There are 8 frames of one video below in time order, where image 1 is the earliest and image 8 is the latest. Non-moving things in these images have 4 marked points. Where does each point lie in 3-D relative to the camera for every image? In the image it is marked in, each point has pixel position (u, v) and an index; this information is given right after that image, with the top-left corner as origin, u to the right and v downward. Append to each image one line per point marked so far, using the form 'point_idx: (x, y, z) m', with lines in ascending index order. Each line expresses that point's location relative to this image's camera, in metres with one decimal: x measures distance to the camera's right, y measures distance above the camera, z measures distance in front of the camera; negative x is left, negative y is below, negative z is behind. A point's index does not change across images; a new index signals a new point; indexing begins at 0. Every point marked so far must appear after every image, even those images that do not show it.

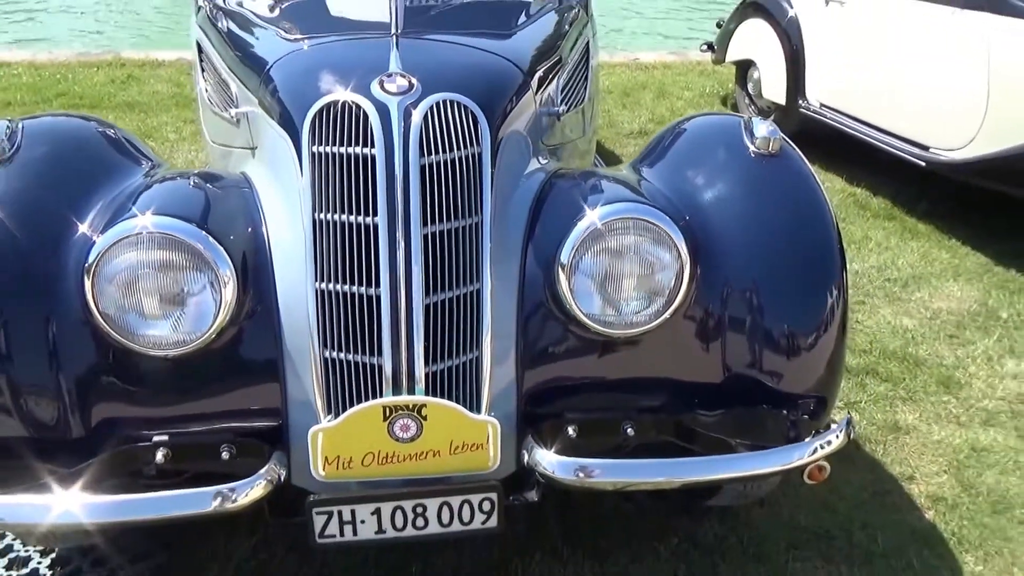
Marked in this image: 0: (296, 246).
0: (-0.5, +0.1, +1.8) m
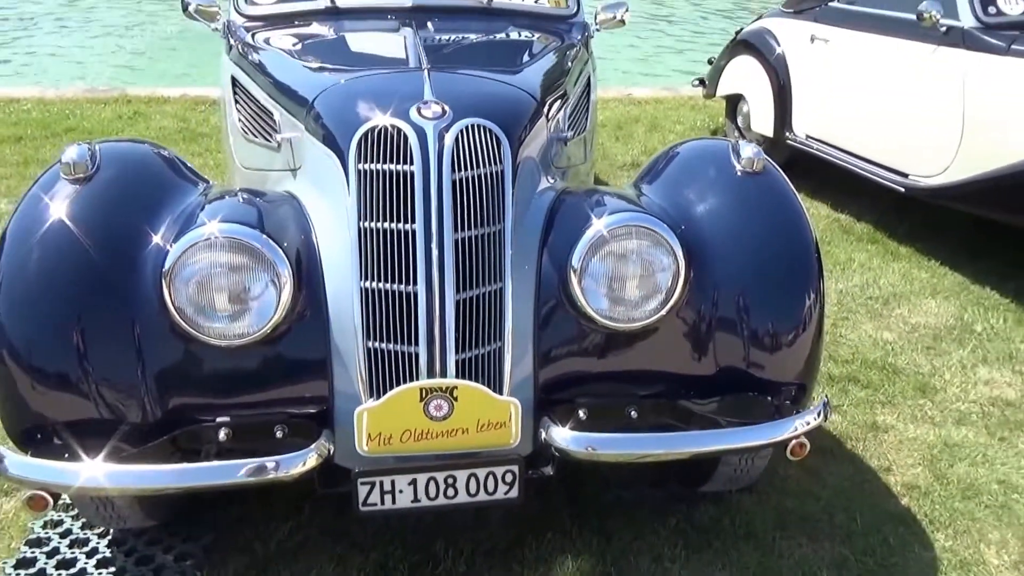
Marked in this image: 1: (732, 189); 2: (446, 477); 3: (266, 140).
0: (-0.4, +0.1, +2.1) m
1: (+0.7, +0.3, +2.3) m
2: (-0.2, -0.5, +2.0) m
3: (-0.9, +0.5, +2.8) m
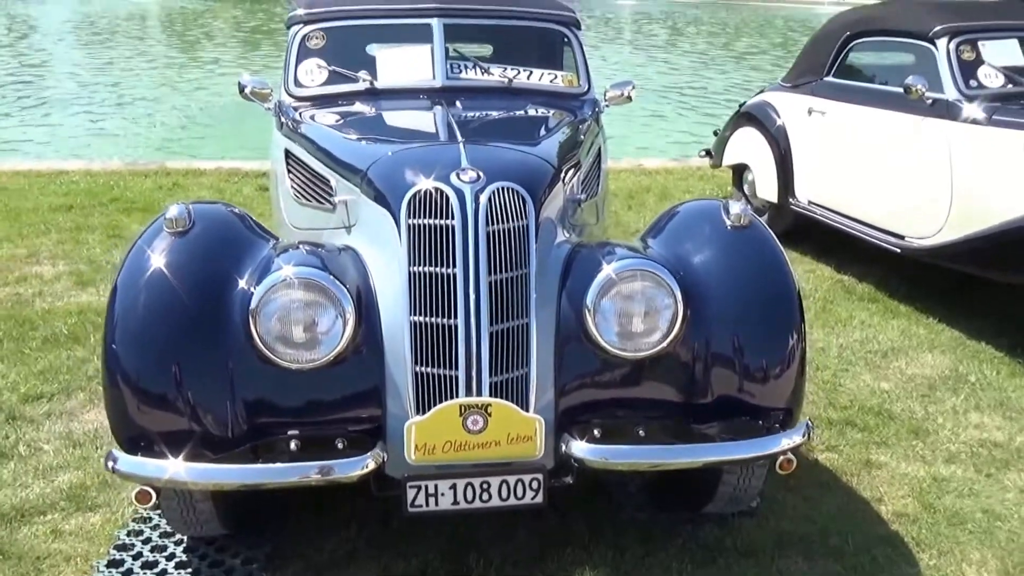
0: (-0.4, 0.0, +2.5) m
1: (+0.7, +0.2, +2.7) m
2: (-0.1, -0.6, +2.3) m
3: (-0.8, +0.4, +3.2) m
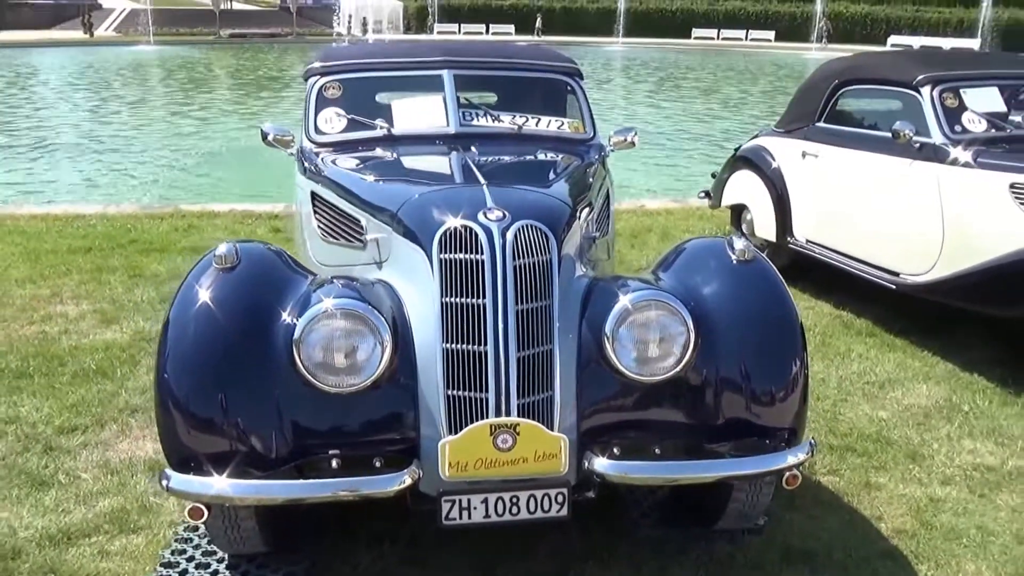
0: (-0.3, -0.1, +2.7) m
1: (+0.8, +0.1, +2.9) m
2: (0.0, -0.7, +2.5) m
3: (-0.7, +0.2, +3.5) m
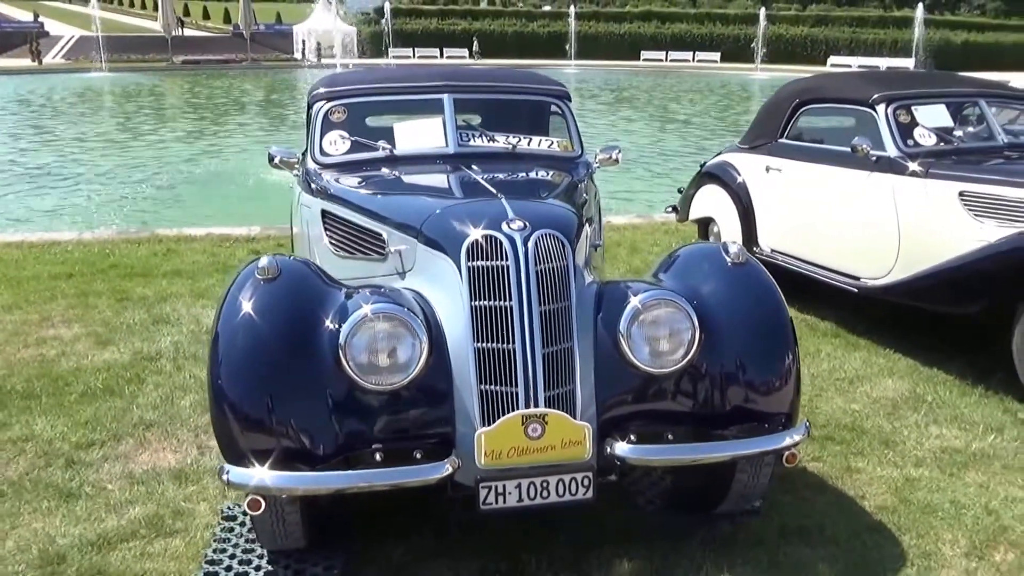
0: (-0.2, -0.1, +2.9) m
1: (+0.9, +0.1, +3.2) m
2: (+0.1, -0.7, +2.8) m
3: (-0.7, +0.2, +3.7) m
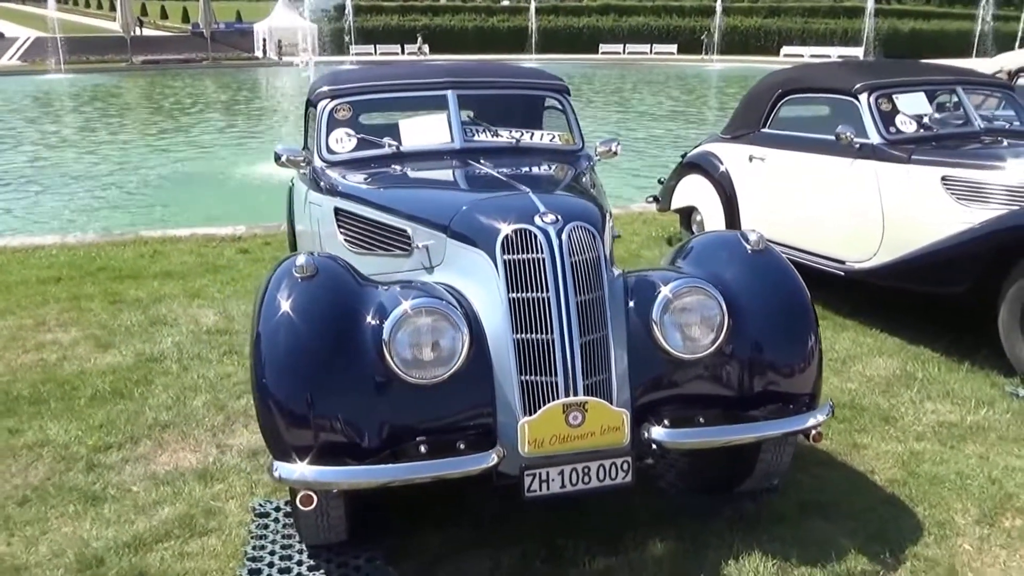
0: (-0.1, -0.1, +3.0) m
1: (+1.0, +0.1, +3.4) m
2: (+0.3, -0.7, +2.9) m
3: (-0.6, +0.2, +3.8) m
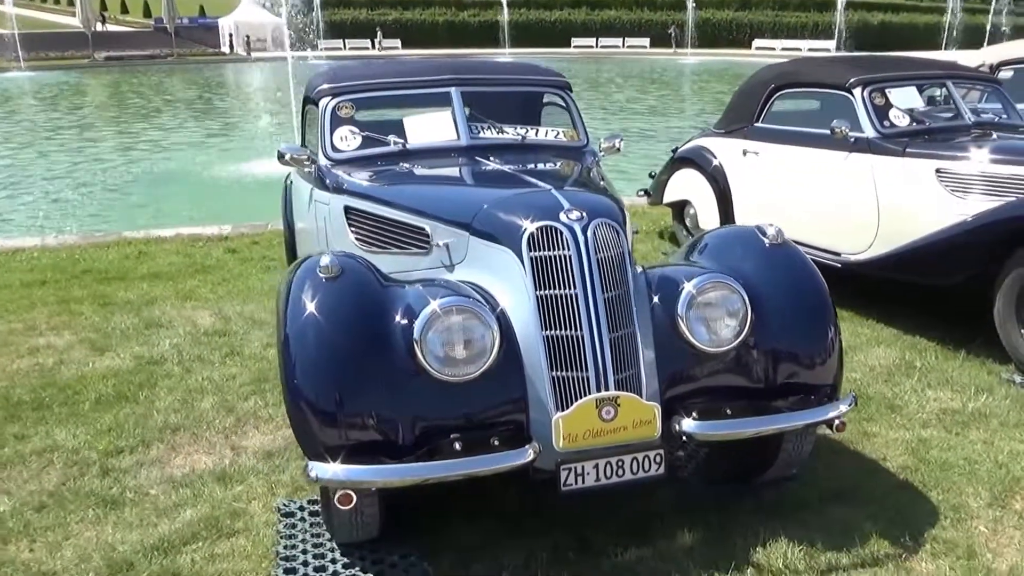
0: (0.0, -0.1, +3.0) m
1: (+1.1, +0.1, +3.4) m
2: (+0.4, -0.6, +2.9) m
3: (-0.5, +0.2, +3.8) m
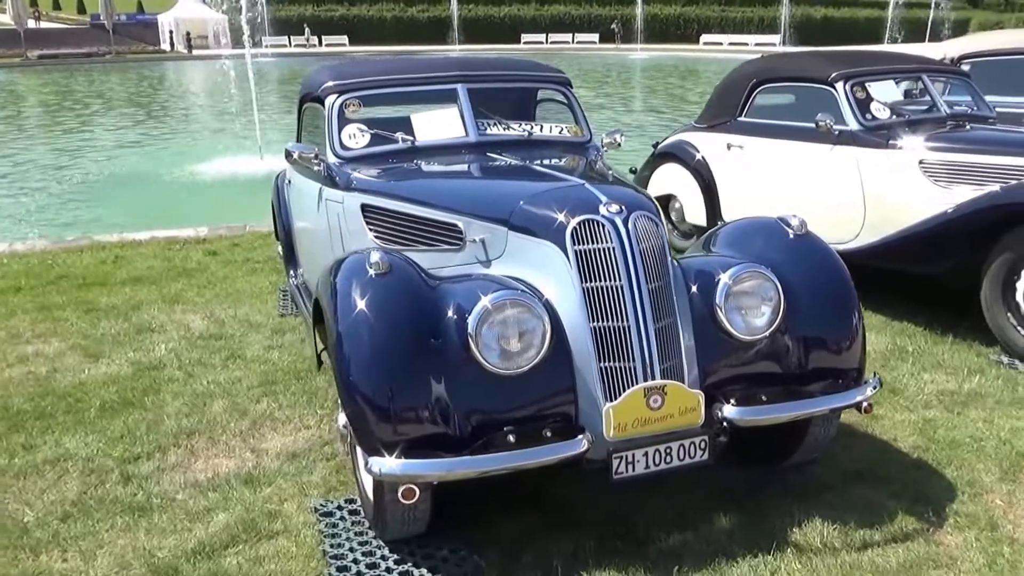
0: (+0.2, -0.1, +3.1) m
1: (+1.2, +0.2, +3.5) m
2: (+0.6, -0.6, +3.0) m
3: (-0.4, +0.2, +3.8) m
